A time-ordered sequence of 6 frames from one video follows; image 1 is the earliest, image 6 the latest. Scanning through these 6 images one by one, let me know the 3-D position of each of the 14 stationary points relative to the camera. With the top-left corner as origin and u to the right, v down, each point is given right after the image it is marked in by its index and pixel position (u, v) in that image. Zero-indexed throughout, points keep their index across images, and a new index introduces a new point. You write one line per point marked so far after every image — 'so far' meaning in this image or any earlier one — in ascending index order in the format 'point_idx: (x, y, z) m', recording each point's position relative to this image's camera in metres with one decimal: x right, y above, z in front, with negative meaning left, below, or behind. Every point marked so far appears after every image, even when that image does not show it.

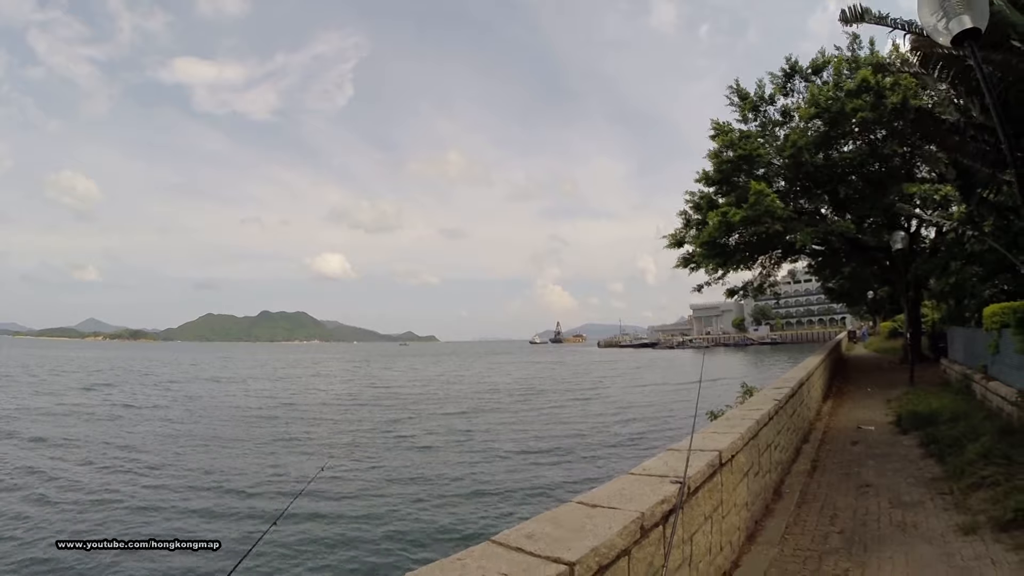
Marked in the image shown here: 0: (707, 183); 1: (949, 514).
0: (+4.9, +2.6, +15.8) m
1: (+2.6, -1.3, +3.9) m
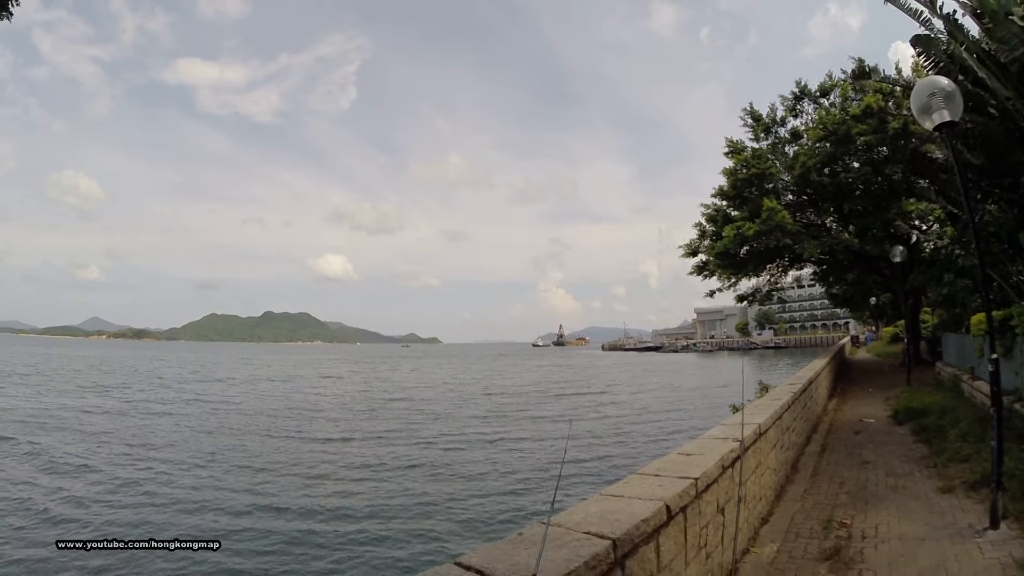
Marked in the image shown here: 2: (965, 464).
0: (+5.5, +2.4, +16.9) m
1: (+3.2, -1.5, +5.0) m
2: (+3.5, -1.4, +5.0) m
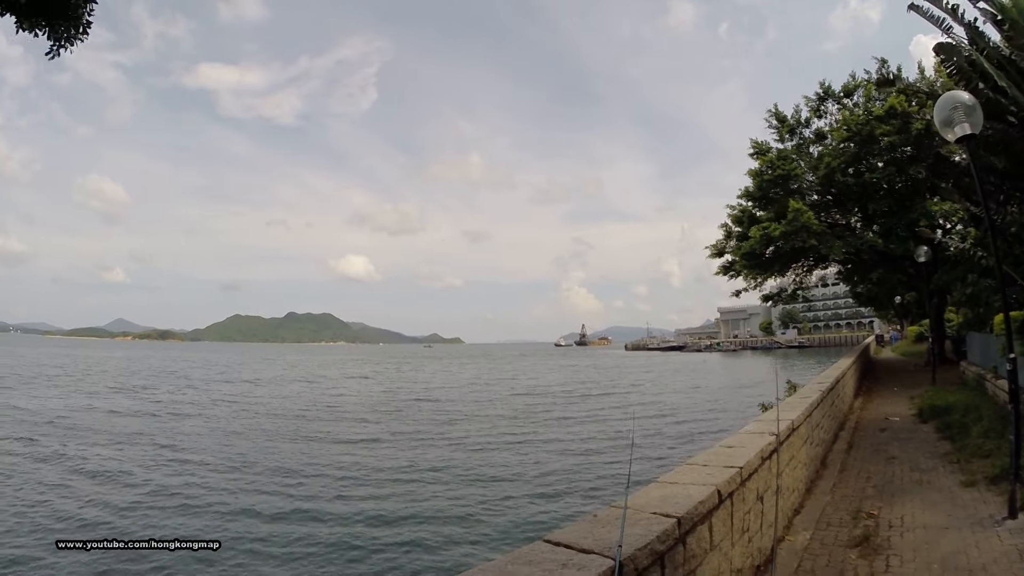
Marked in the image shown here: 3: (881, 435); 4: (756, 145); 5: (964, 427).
0: (+6.2, +2.4, +17.1) m
1: (+3.5, -1.5, +5.2) m
2: (+3.8, -1.4, +5.2) m
3: (+4.1, -1.6, +7.2) m
4: (+6.4, +3.8, +17.1) m
5: (+4.4, -1.4, +6.4) m
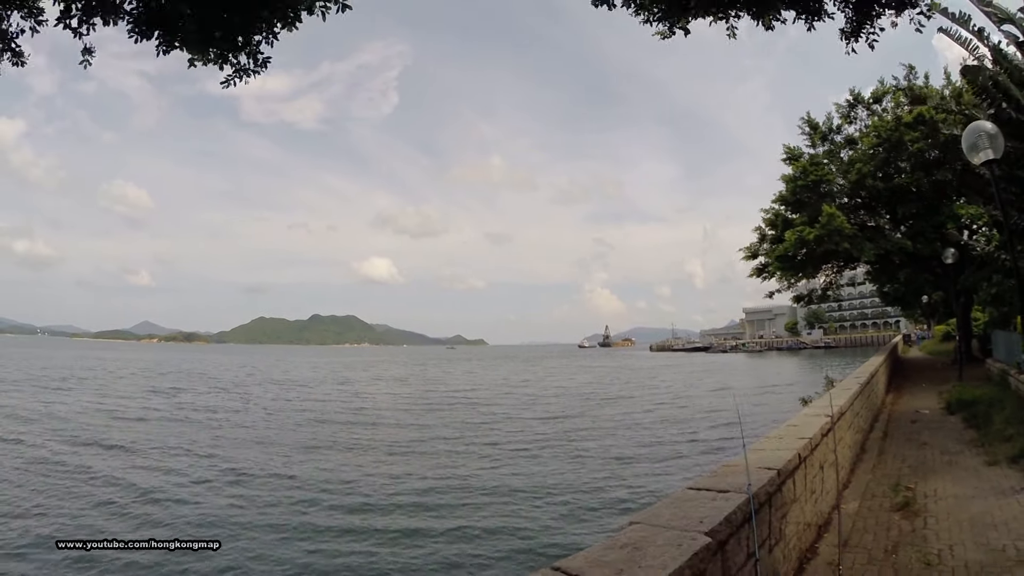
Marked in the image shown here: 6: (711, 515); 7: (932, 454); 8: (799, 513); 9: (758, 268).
0: (+7.3, +2.3, +17.7) m
1: (+4.2, -1.5, +5.9) m
2: (+4.5, -1.4, +5.9) m
3: (+4.9, -1.7, +7.9) m
4: (+7.5, +3.7, +17.7) m
5: (+5.2, -1.4, +7.0) m
6: (+0.7, -0.8, +2.4) m
7: (+4.0, -1.6, +6.2) m
8: (+1.5, -1.2, +3.5) m
9: (+7.0, +0.6, +18.5) m
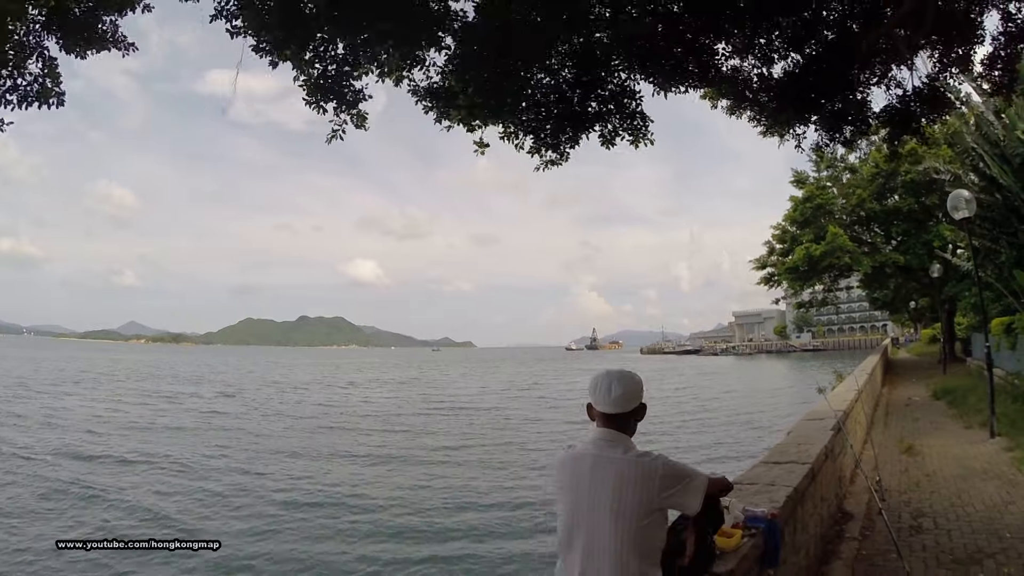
0: (+8.4, +2.1, +20.0) m
1: (+5.6, -1.7, +8.1) m
2: (+5.9, -1.6, +8.2) m
3: (+6.2, -1.9, +10.2) m
4: (+8.6, +3.5, +20.0) m
5: (+6.5, -1.6, +9.3) m
6: (+2.2, -1.0, +4.6) m
7: (+5.4, -1.8, +8.5) m
8: (+2.9, -1.4, +5.7) m
9: (+8.1, +0.3, +20.8) m
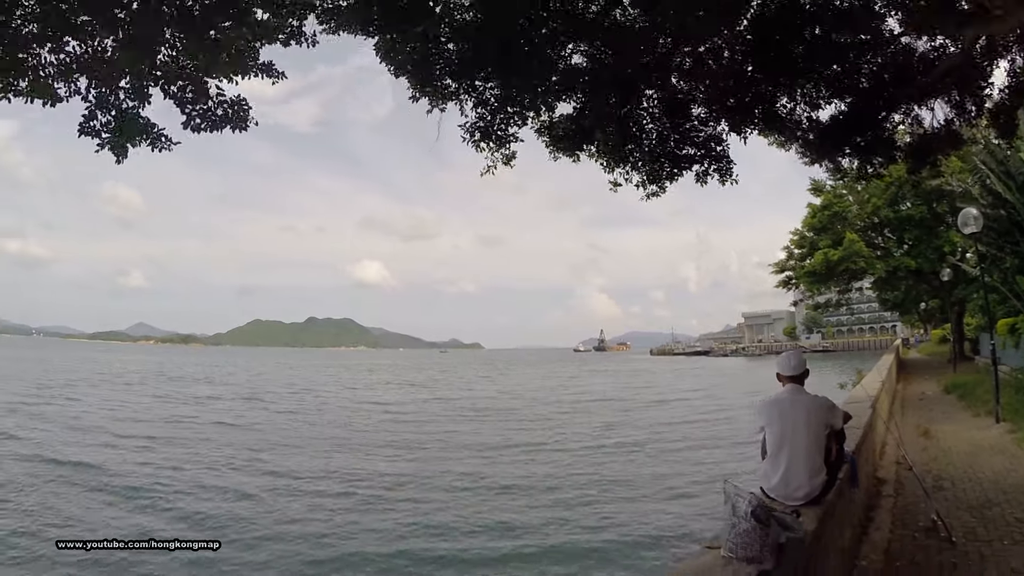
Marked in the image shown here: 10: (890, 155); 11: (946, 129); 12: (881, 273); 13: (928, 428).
0: (+9.4, +2.0, +21.1) m
1: (+6.5, -1.8, +9.2) m
2: (+6.8, -1.7, +9.2) m
3: (+7.1, -1.9, +11.2) m
4: (+9.6, +3.4, +21.1) m
5: (+7.4, -1.7, +10.4) m
6: (+3.0, -1.1, +5.7) m
7: (+6.2, -1.9, +9.6) m
8: (+3.8, -1.5, +6.8) m
9: (+9.1, +0.2, +21.9) m
10: (+3.9, +1.4, +6.8) m
11: (+4.5, +1.6, +6.7) m
12: (+10.8, +0.4, +19.1) m
13: (+5.4, -1.8, +8.4) m
